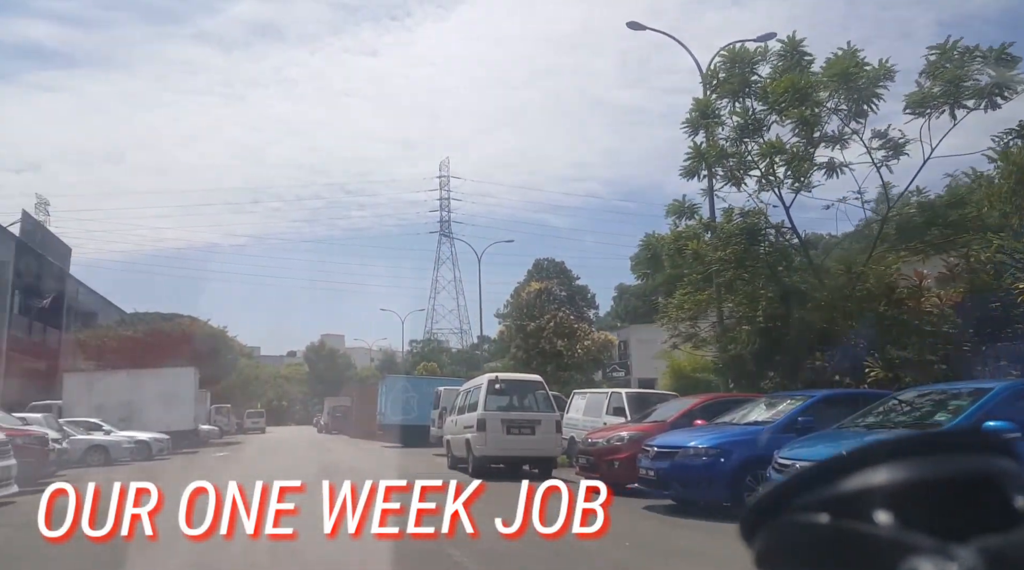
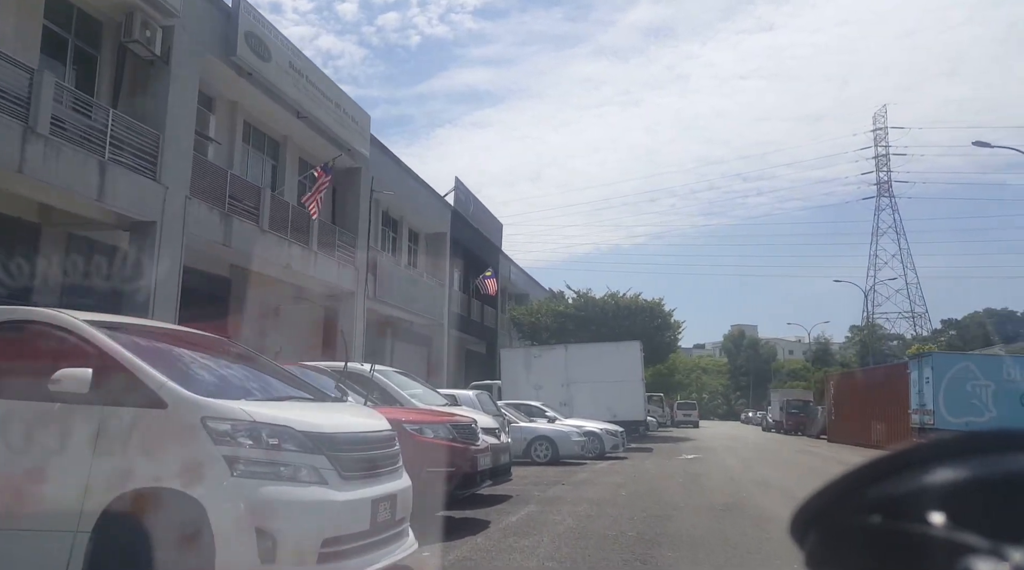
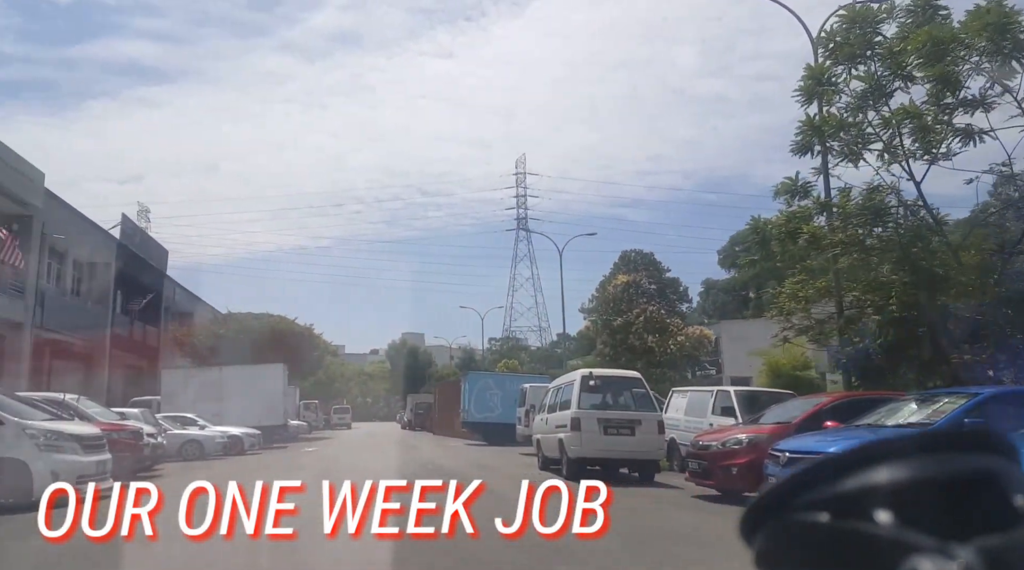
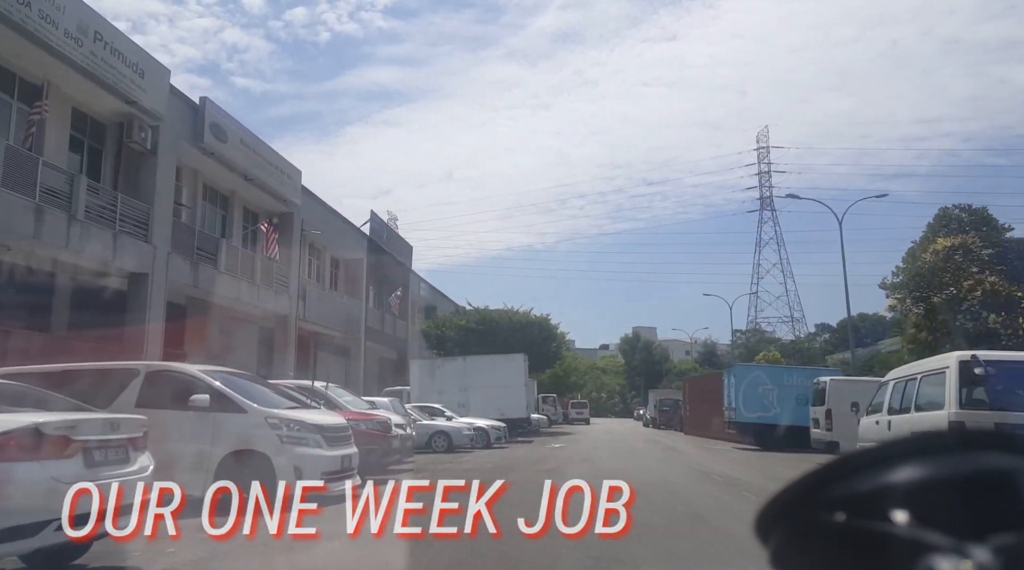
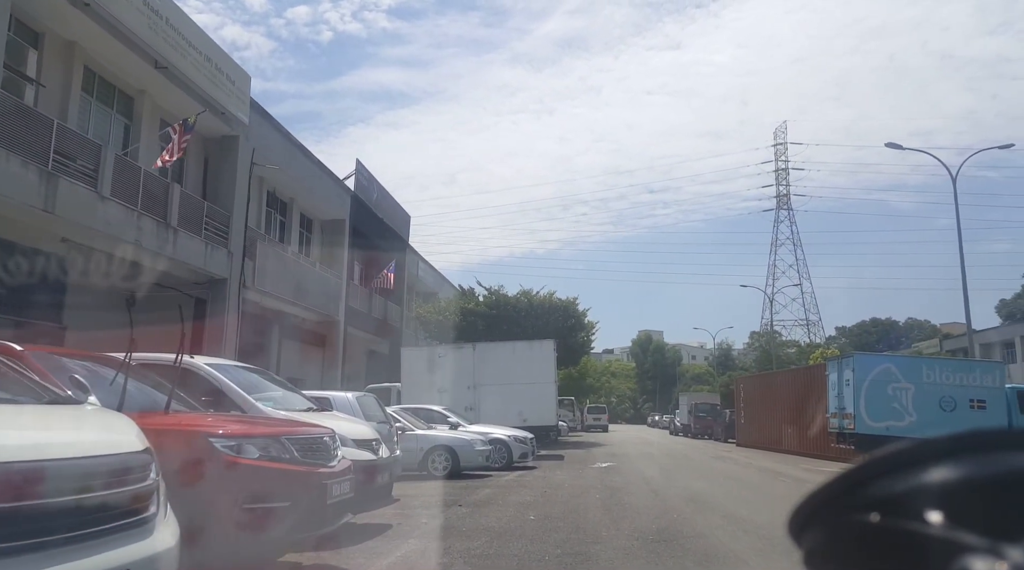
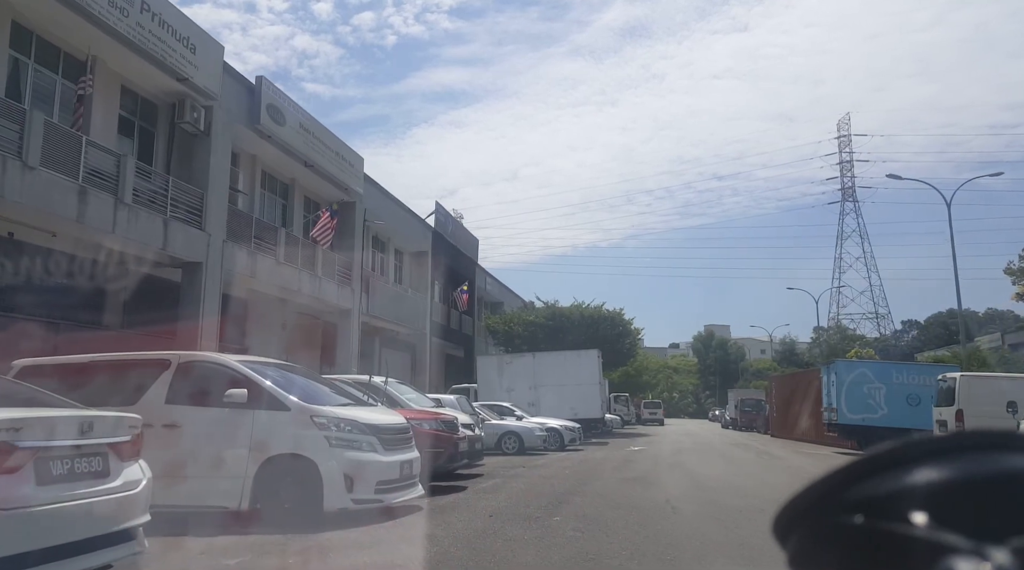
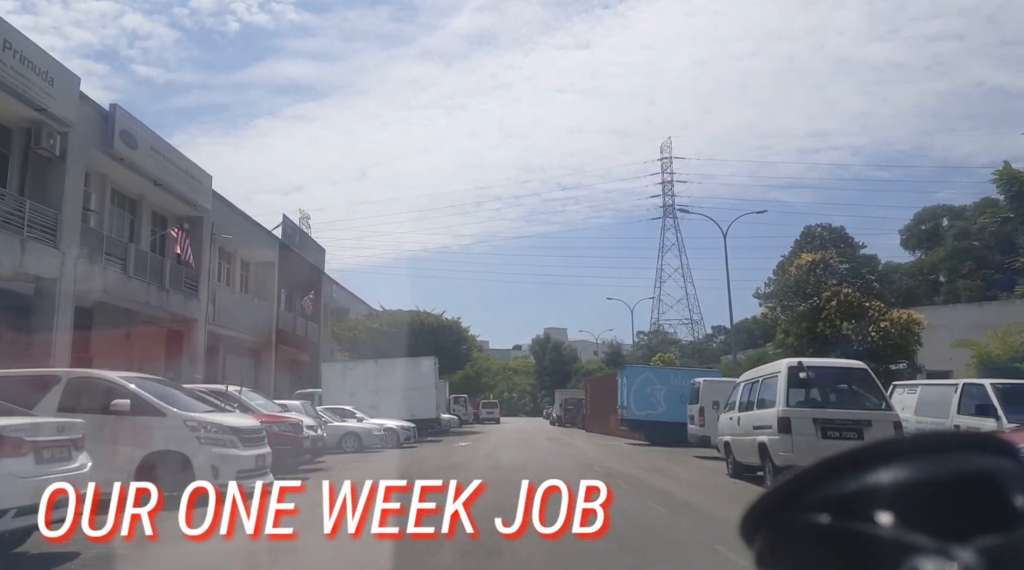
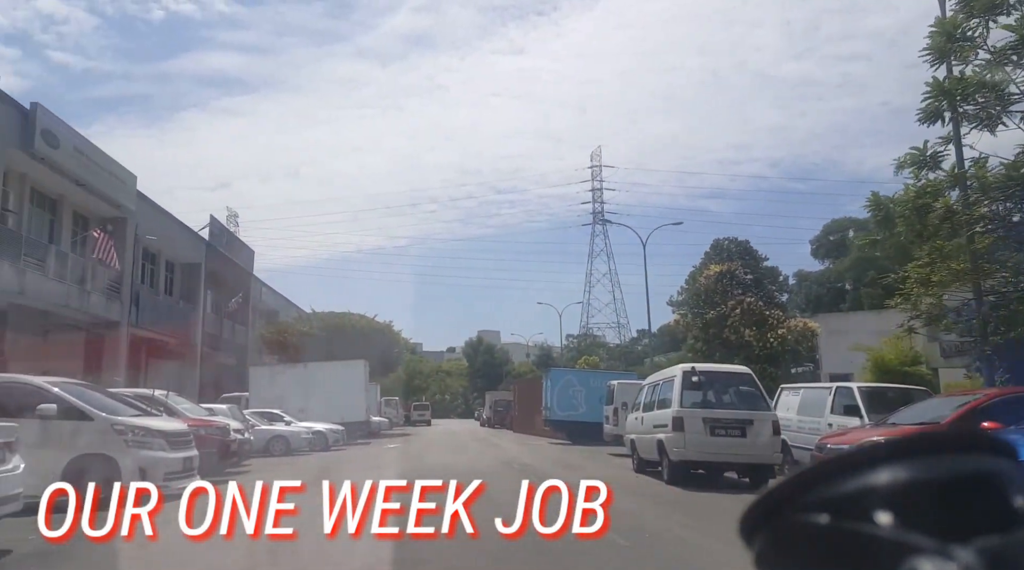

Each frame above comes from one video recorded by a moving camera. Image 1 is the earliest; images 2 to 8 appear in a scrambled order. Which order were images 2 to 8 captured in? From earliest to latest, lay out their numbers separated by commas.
3, 8, 7, 4, 6, 2, 5
